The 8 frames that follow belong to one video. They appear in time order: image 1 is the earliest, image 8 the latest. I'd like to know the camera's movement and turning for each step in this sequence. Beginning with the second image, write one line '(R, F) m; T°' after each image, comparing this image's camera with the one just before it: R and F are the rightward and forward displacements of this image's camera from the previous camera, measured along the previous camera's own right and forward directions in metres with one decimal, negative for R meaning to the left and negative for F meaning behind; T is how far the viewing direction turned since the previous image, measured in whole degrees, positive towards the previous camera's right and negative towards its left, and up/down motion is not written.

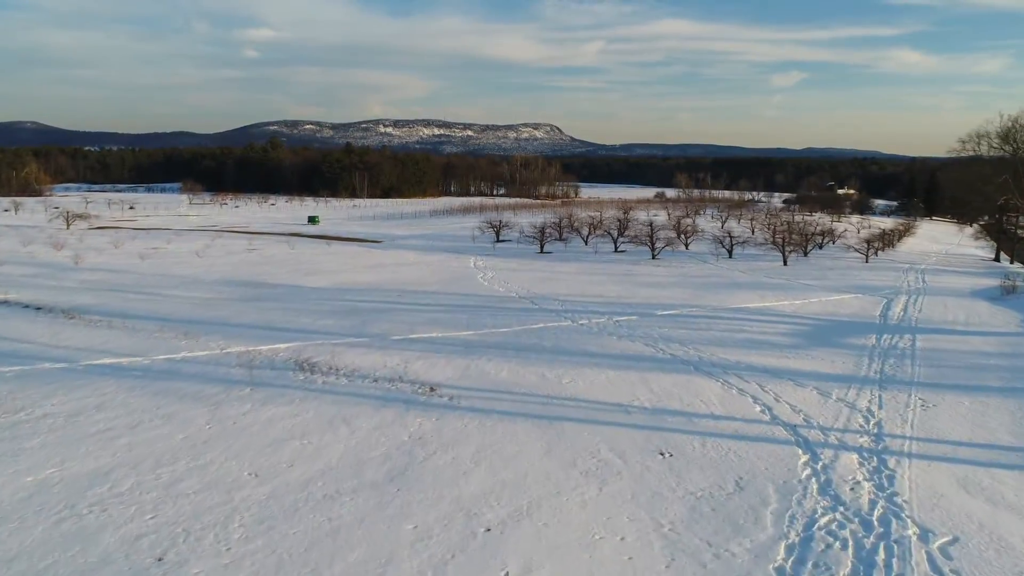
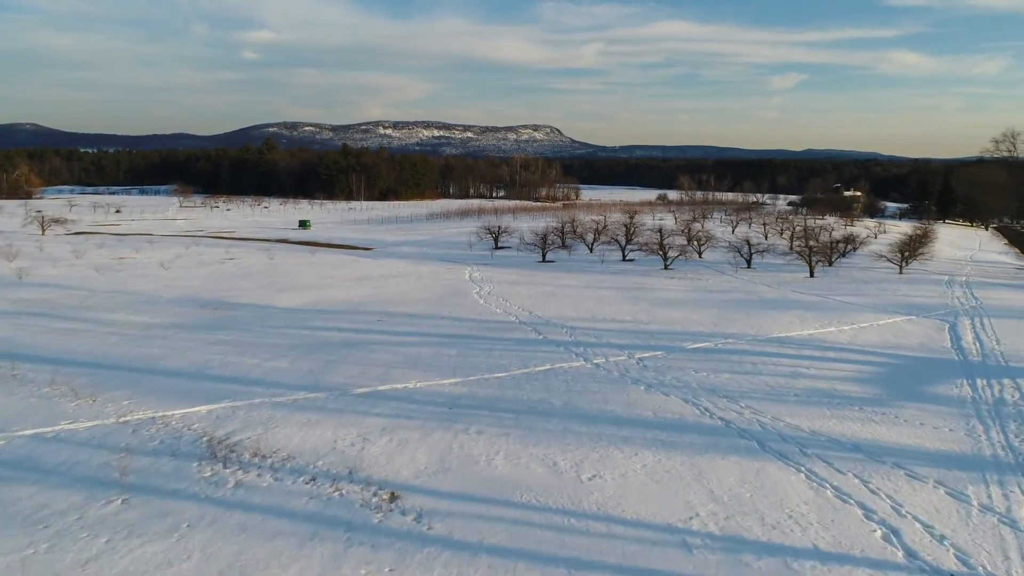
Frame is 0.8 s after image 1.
(0.0, +2.3) m; 0°
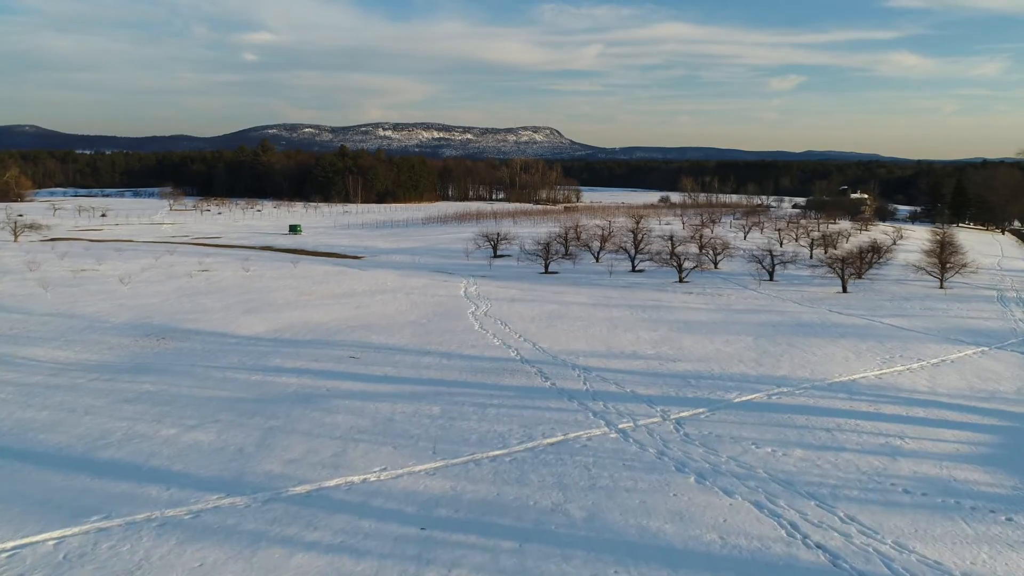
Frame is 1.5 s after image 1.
(0.0, +2.3) m; 0°
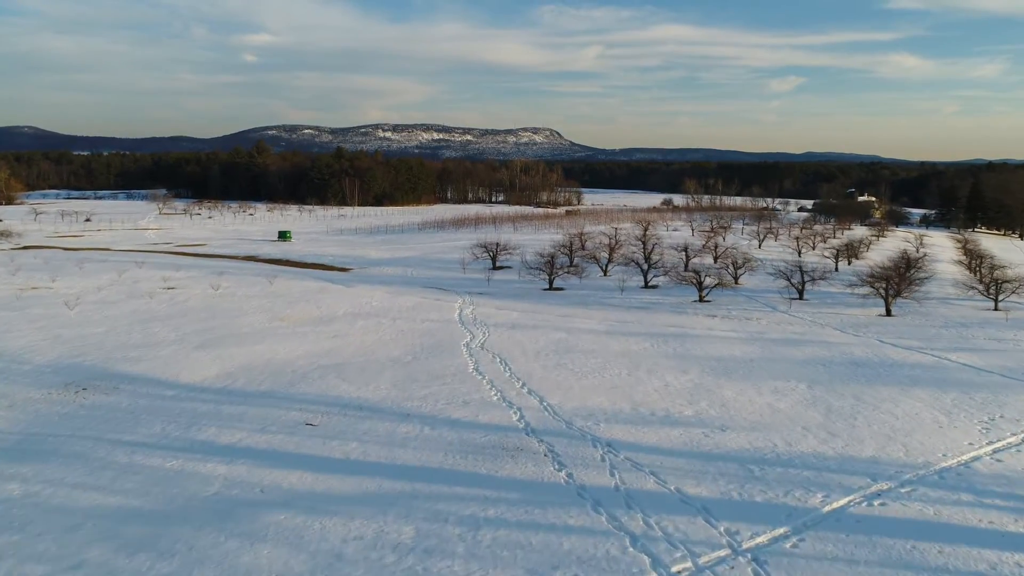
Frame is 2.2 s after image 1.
(0.0, +2.4) m; 0°
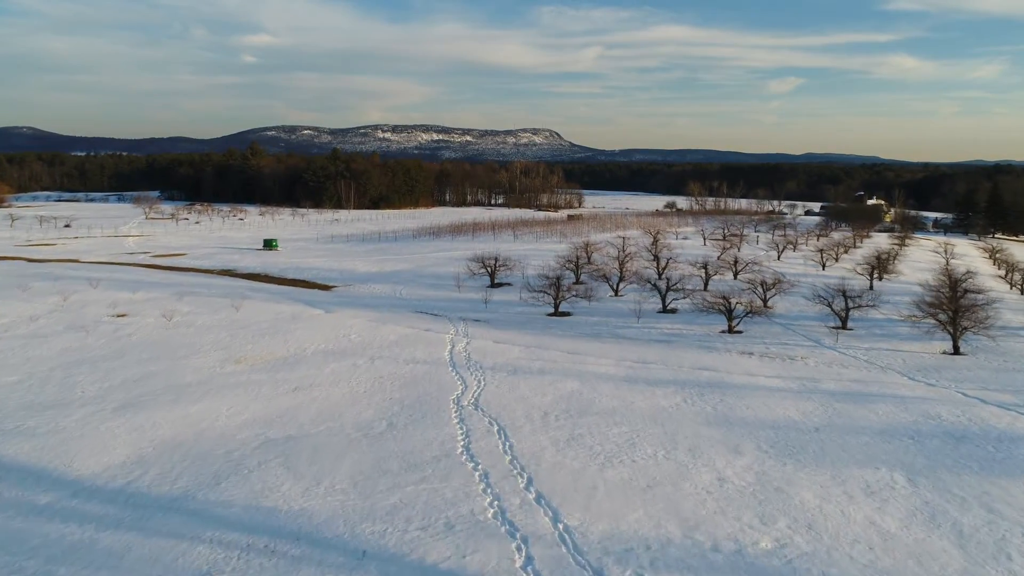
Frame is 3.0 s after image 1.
(0.0, +2.8) m; 0°
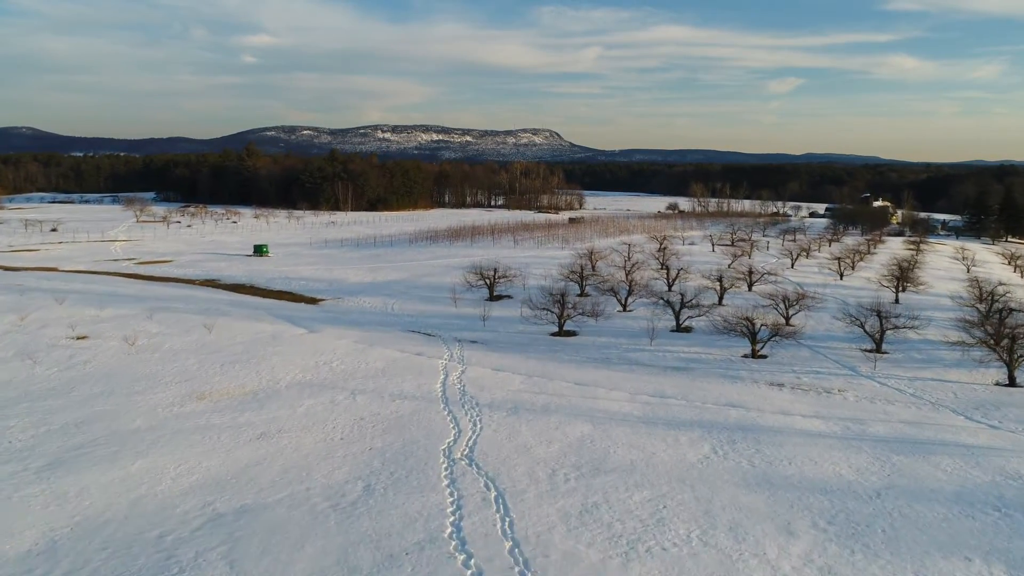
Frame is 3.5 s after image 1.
(0.0, +1.8) m; 0°
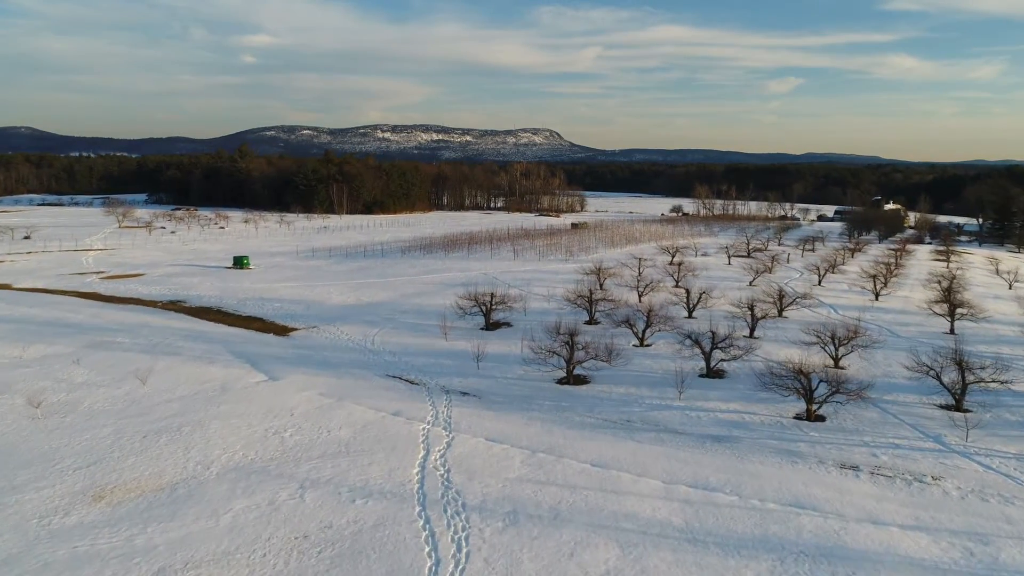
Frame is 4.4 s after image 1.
(0.0, +3.1) m; 0°
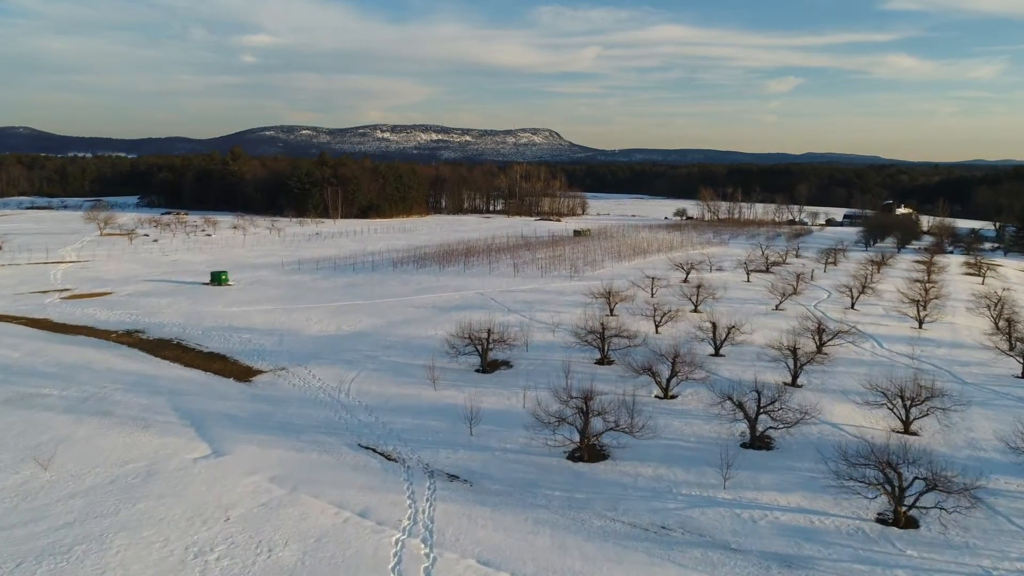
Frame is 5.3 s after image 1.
(0.0, +3.1) m; 0°
